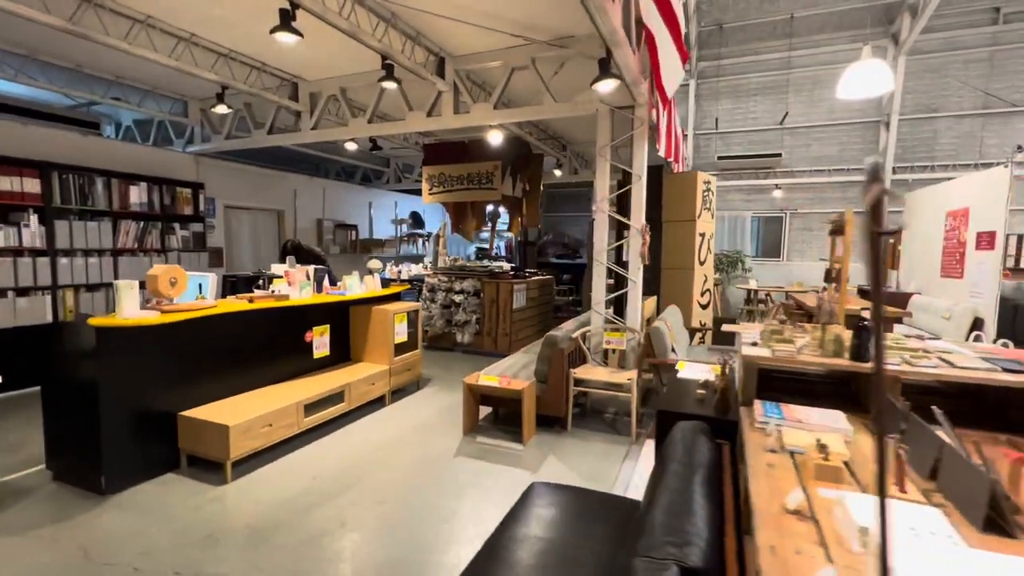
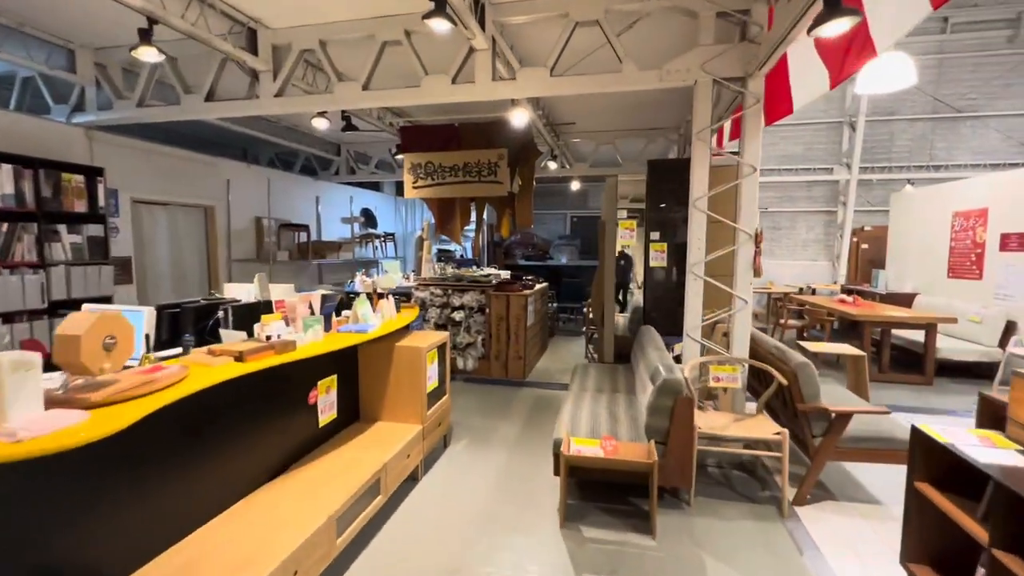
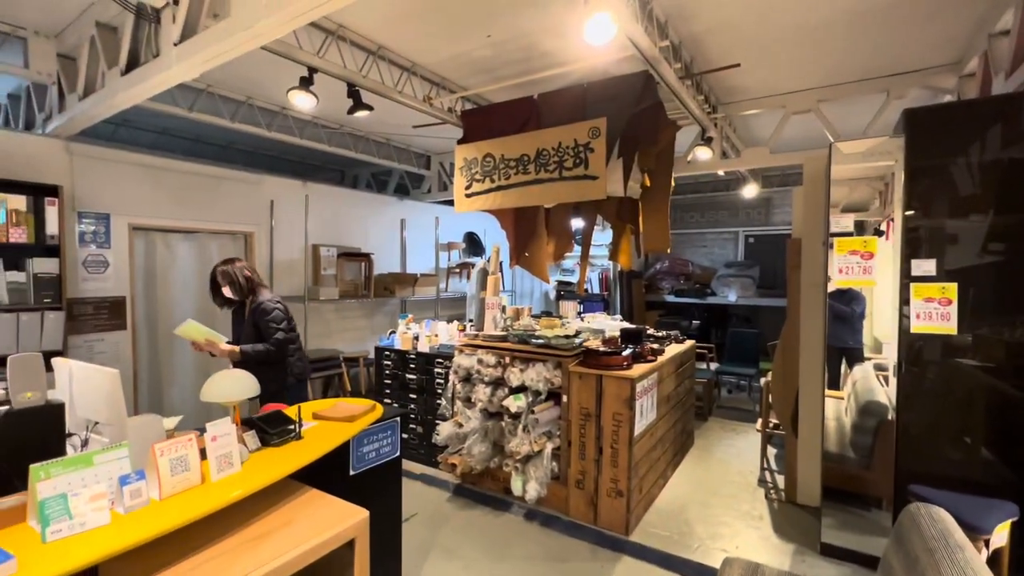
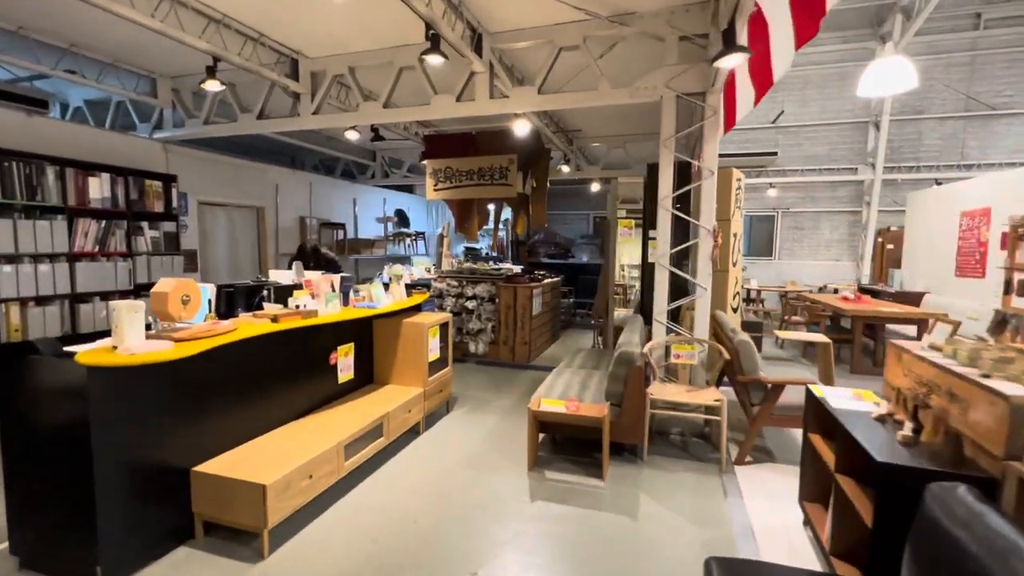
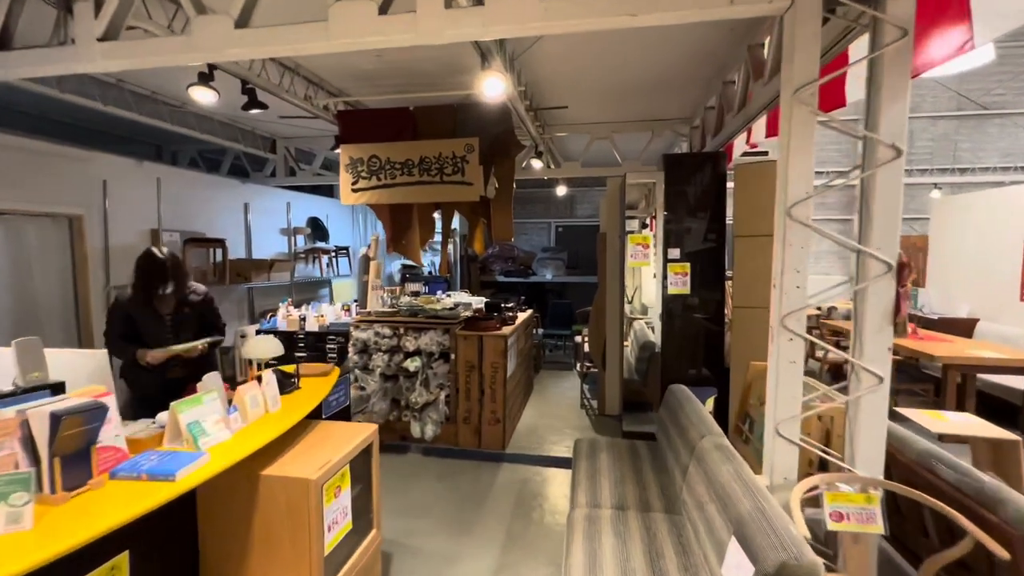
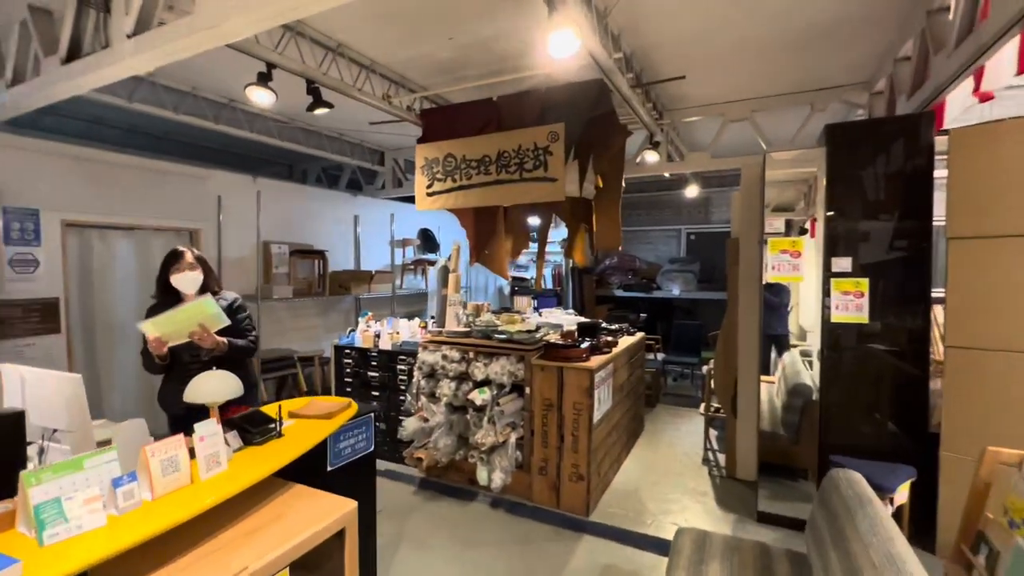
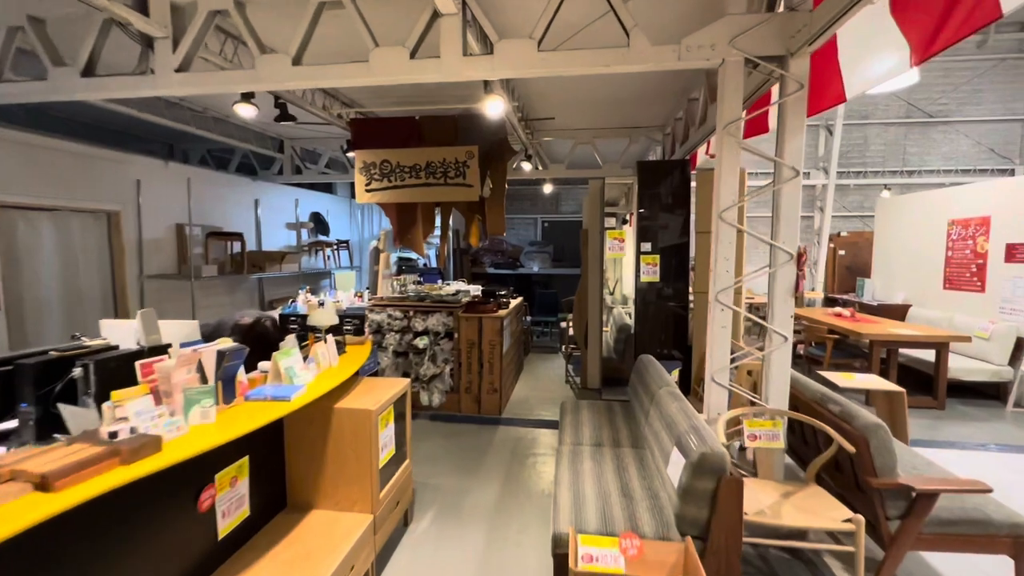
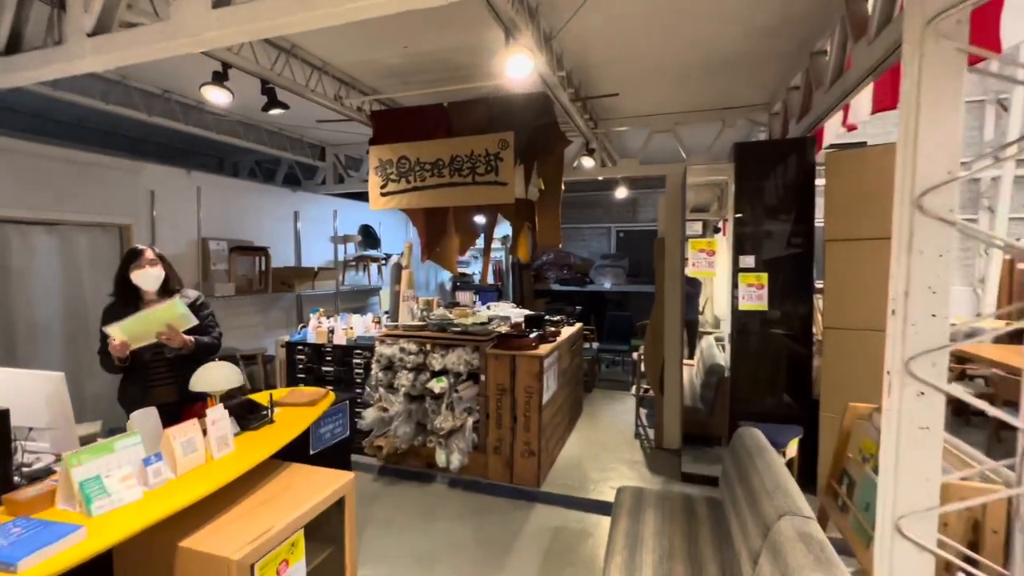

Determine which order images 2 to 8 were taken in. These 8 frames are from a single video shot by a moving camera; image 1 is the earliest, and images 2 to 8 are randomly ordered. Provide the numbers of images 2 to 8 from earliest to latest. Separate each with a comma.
4, 2, 7, 5, 8, 6, 3
